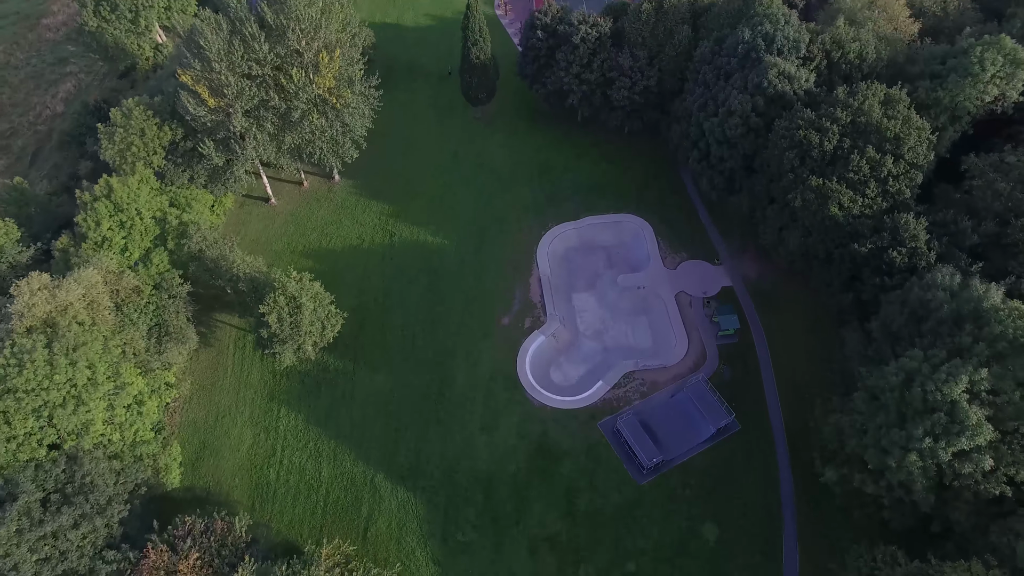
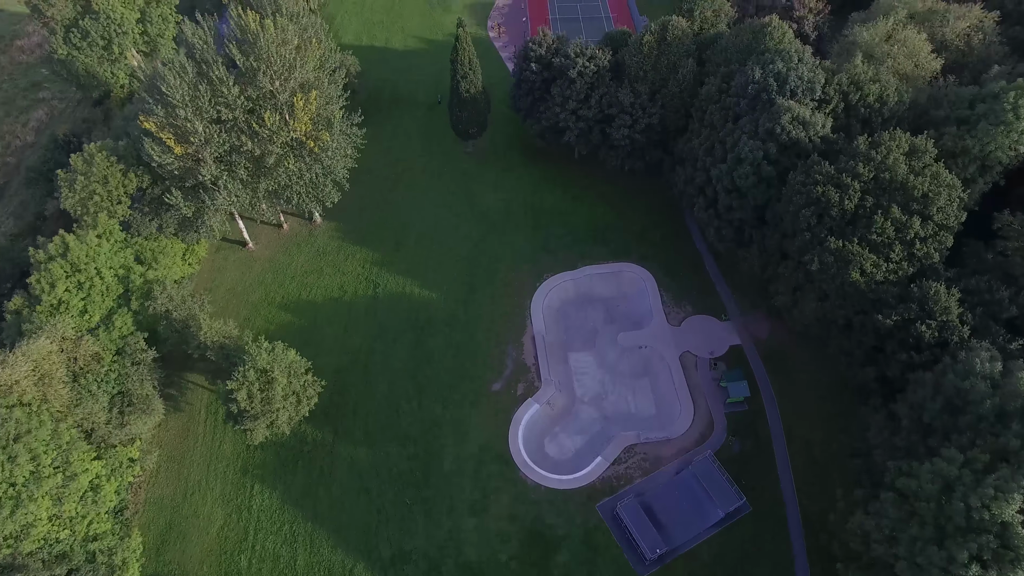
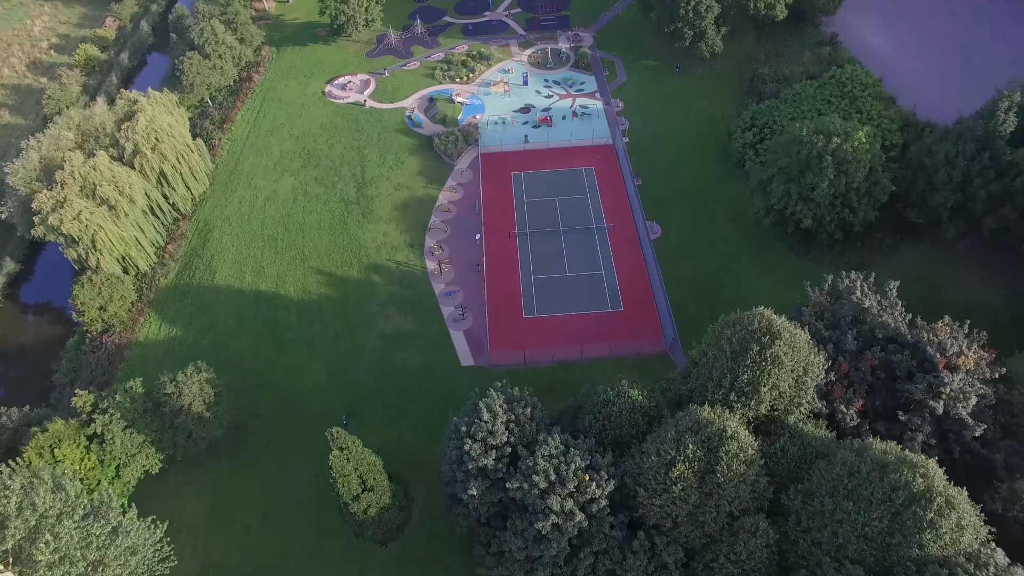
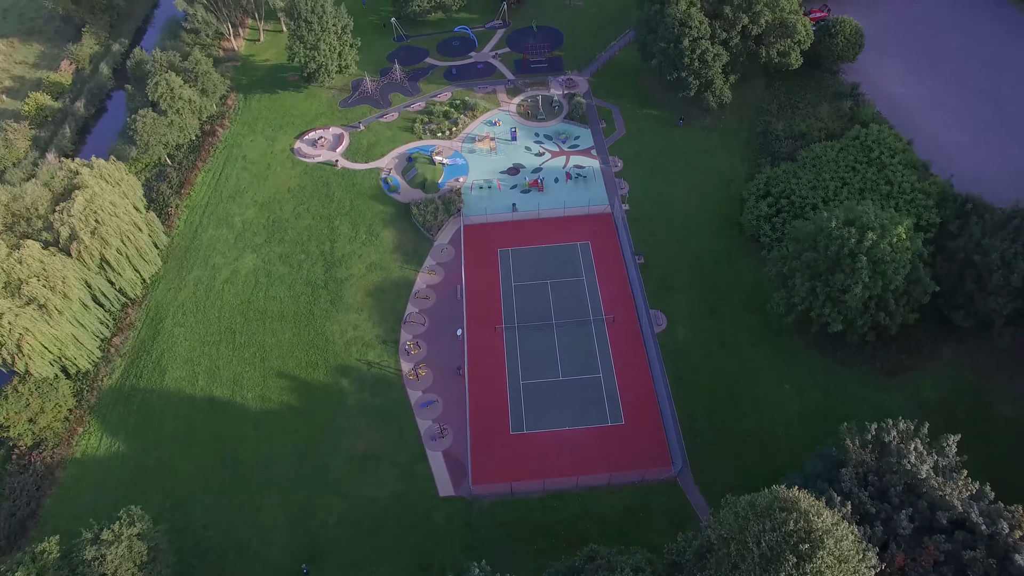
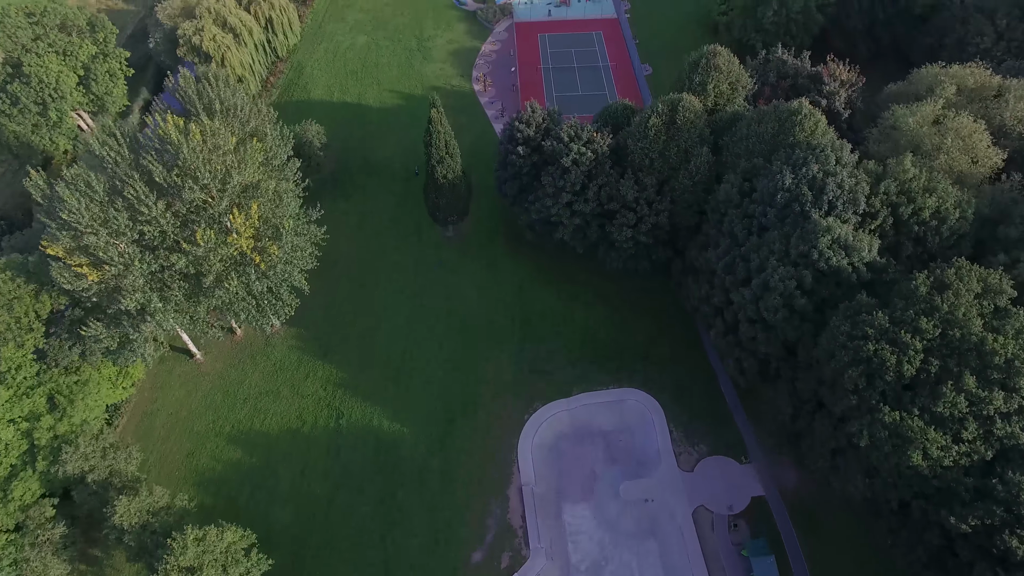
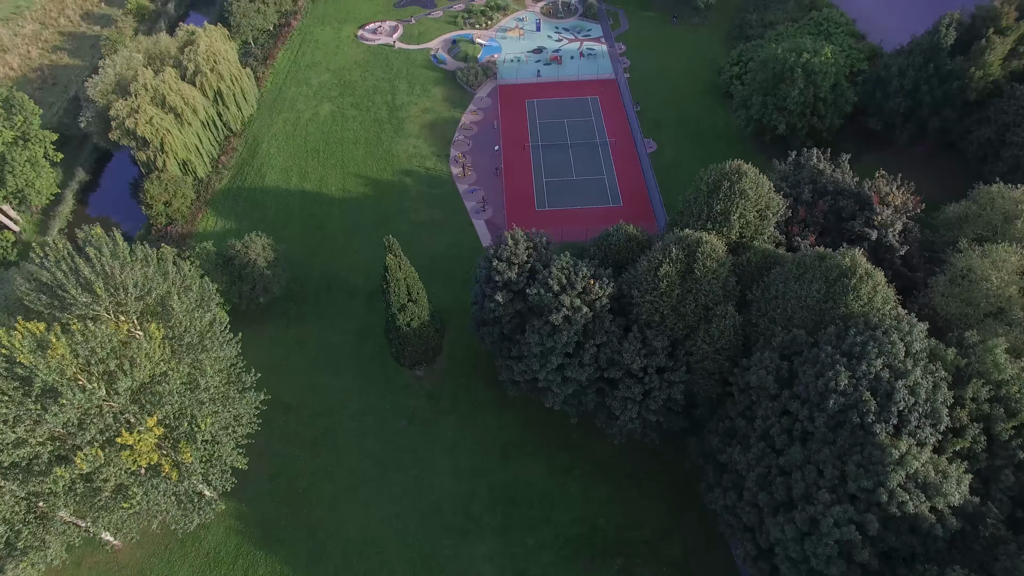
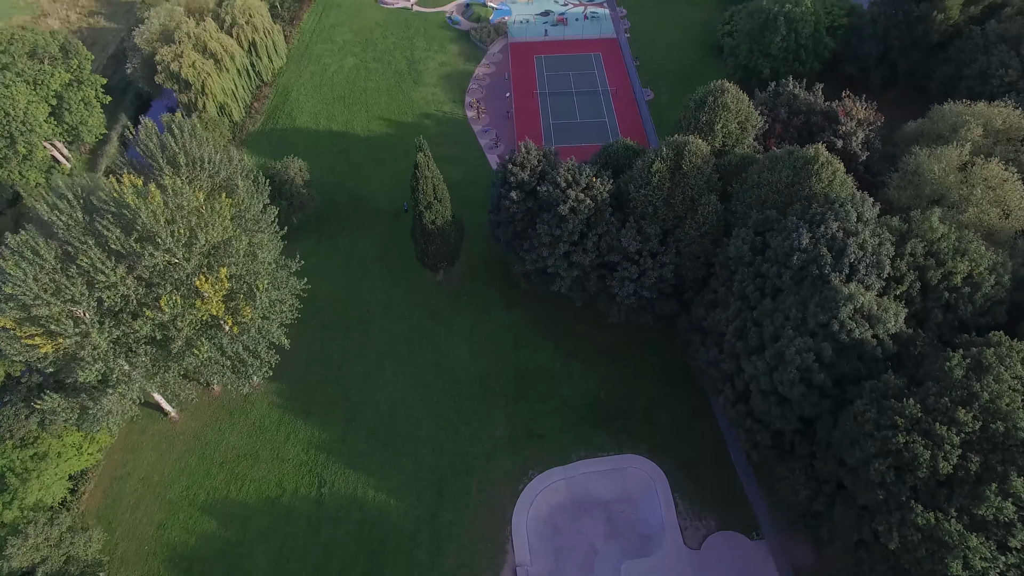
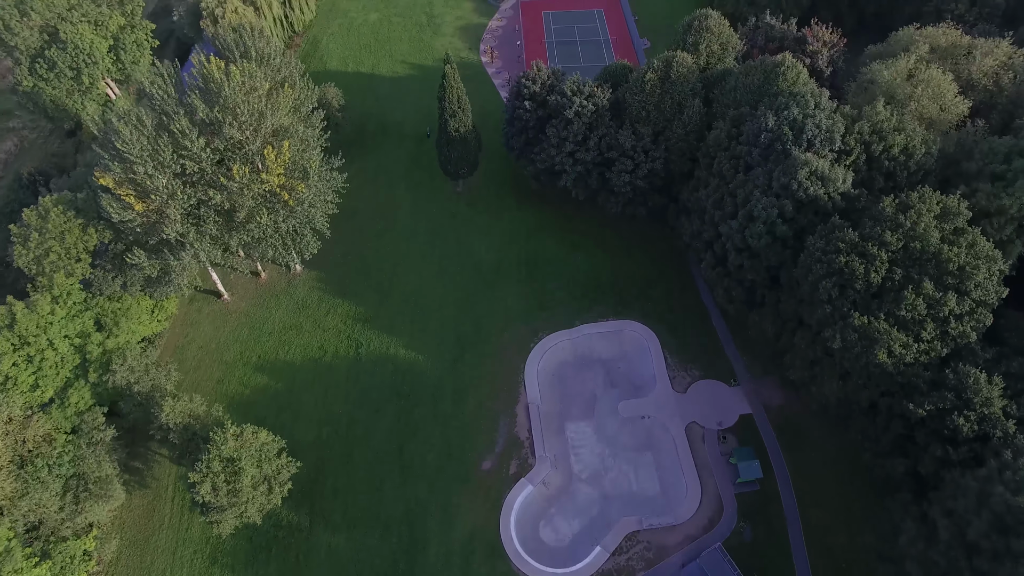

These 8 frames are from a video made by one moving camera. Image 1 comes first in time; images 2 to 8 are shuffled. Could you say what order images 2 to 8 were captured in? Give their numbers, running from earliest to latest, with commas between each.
2, 8, 5, 7, 6, 3, 4
